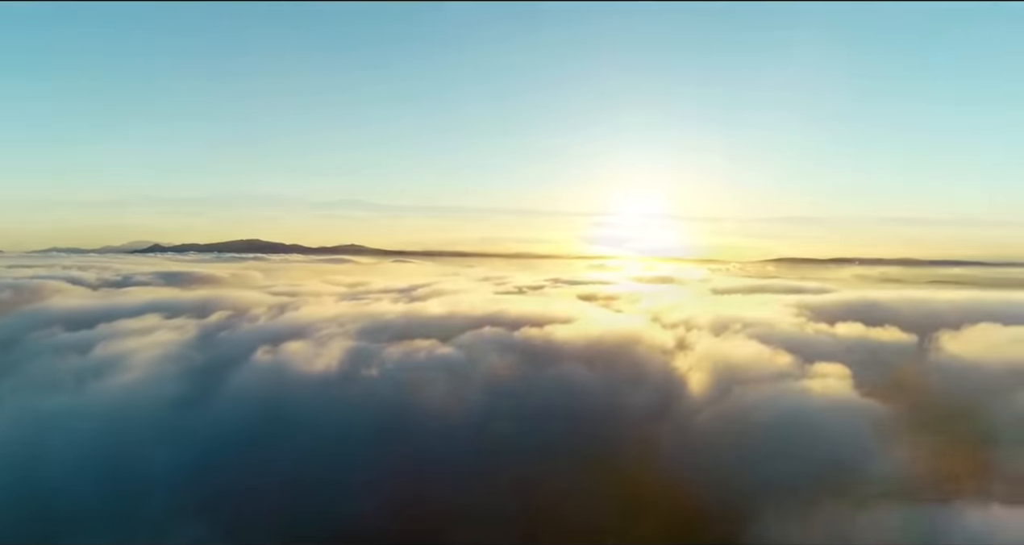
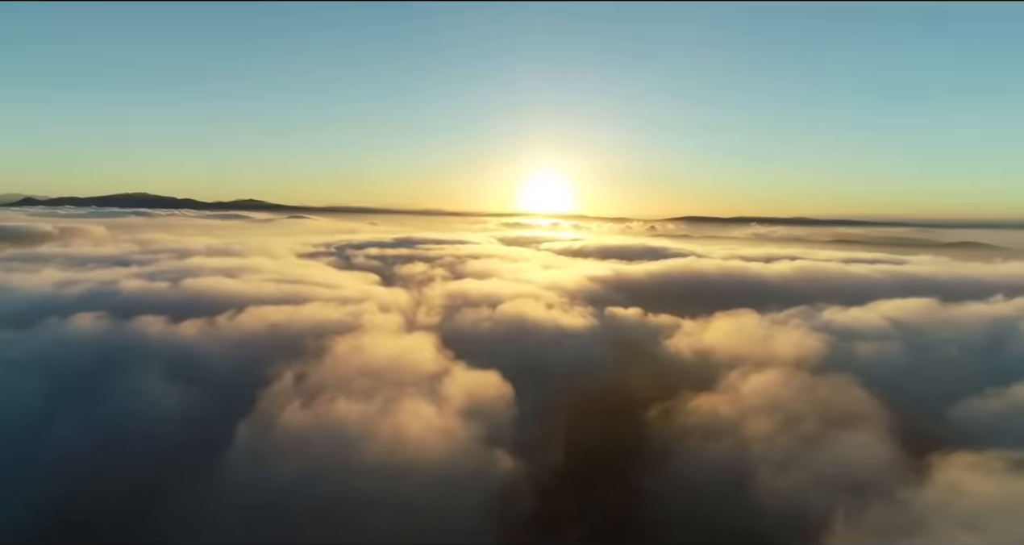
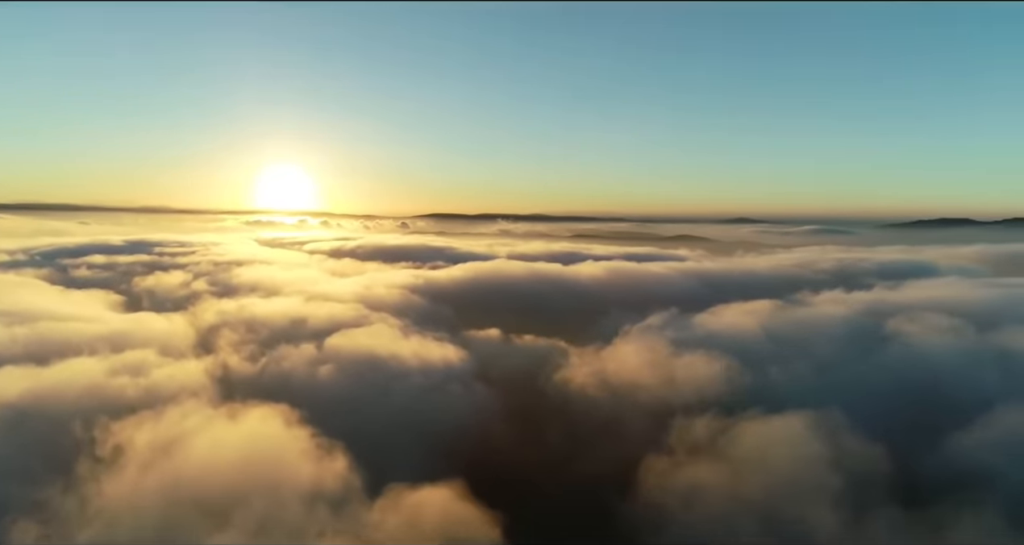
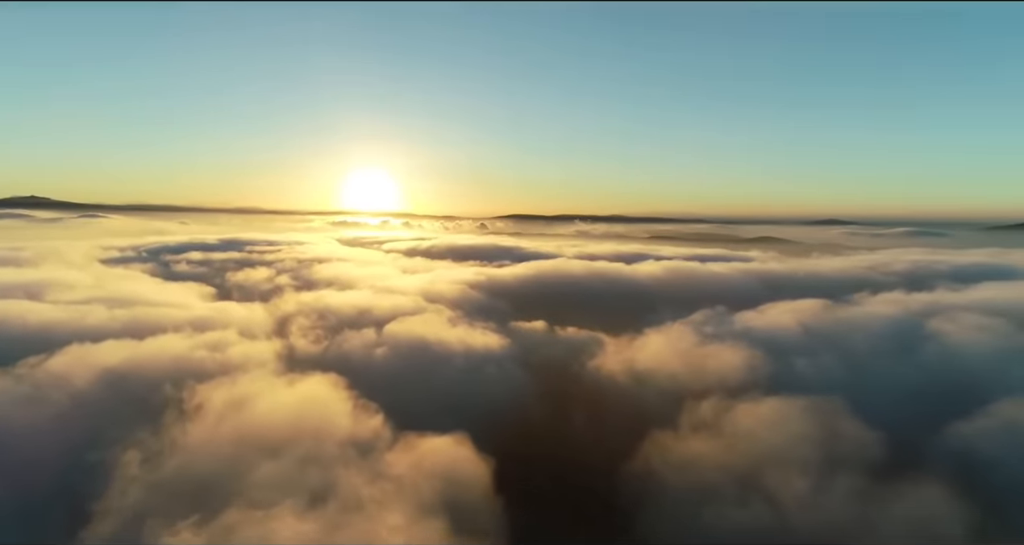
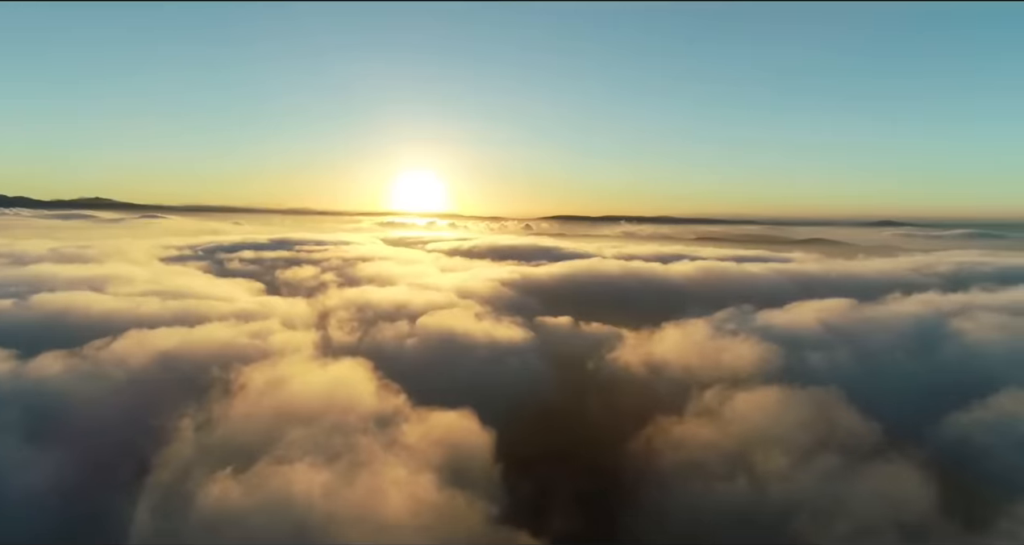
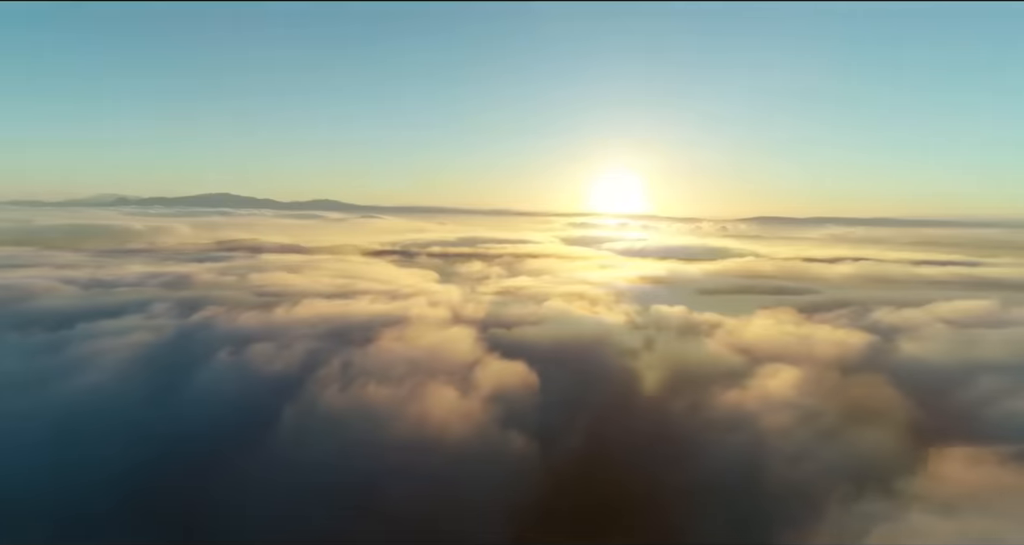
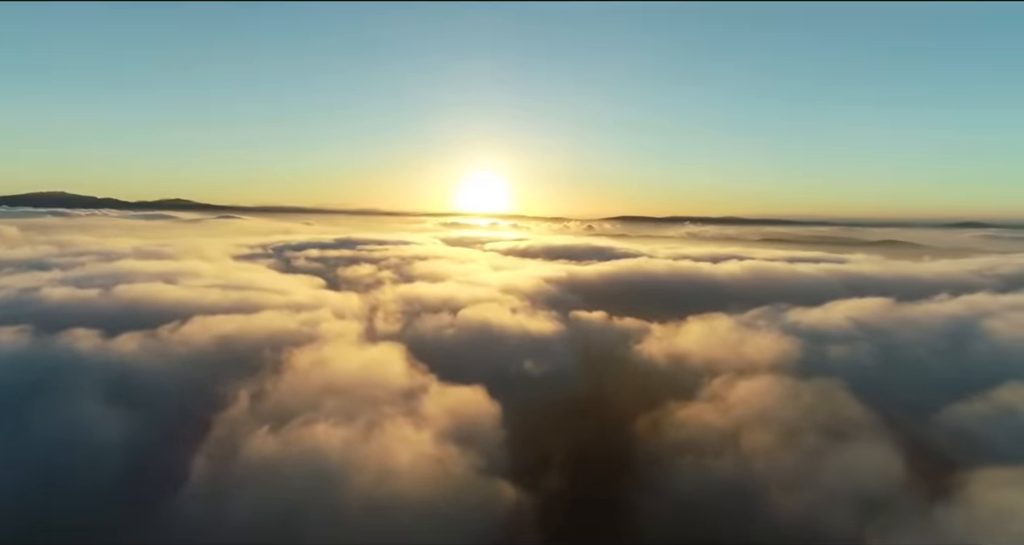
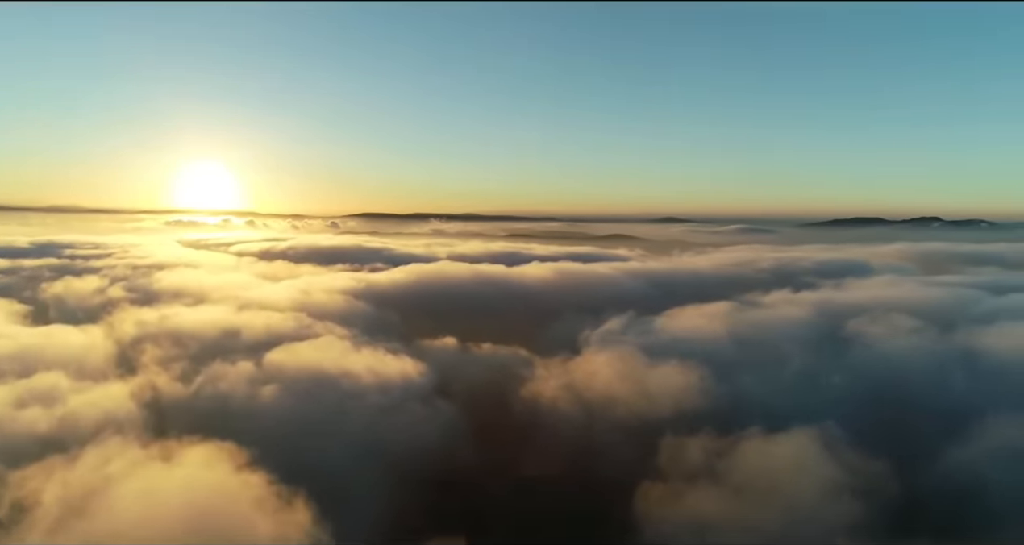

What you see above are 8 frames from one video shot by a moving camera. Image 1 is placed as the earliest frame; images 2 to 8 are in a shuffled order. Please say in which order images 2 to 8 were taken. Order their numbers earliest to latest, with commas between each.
6, 2, 7, 5, 4, 3, 8
